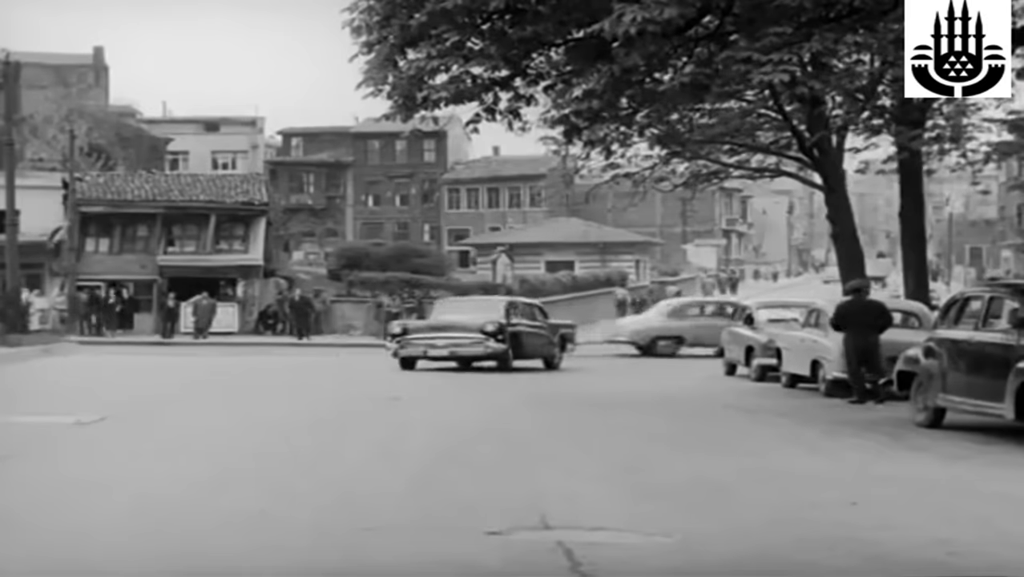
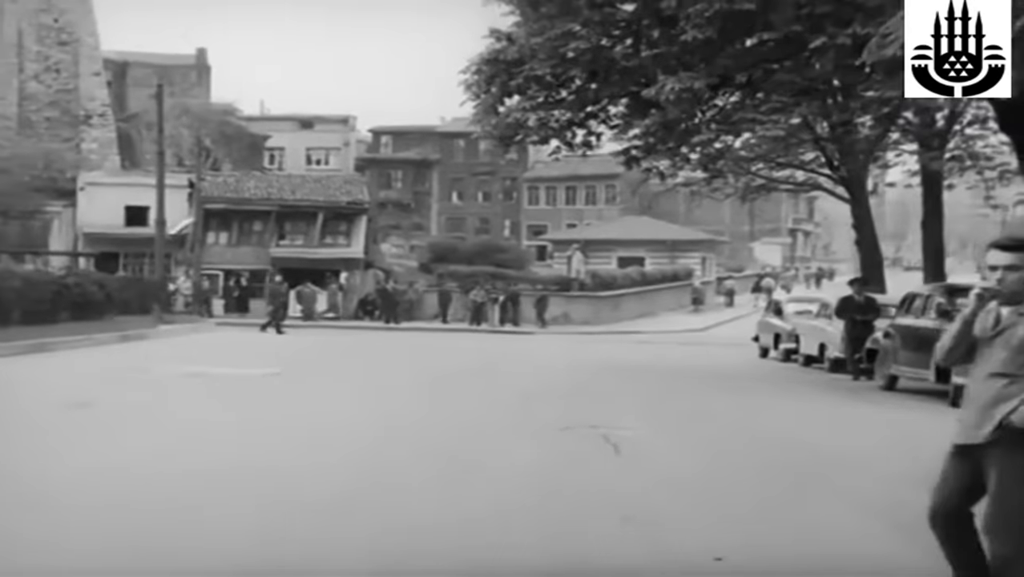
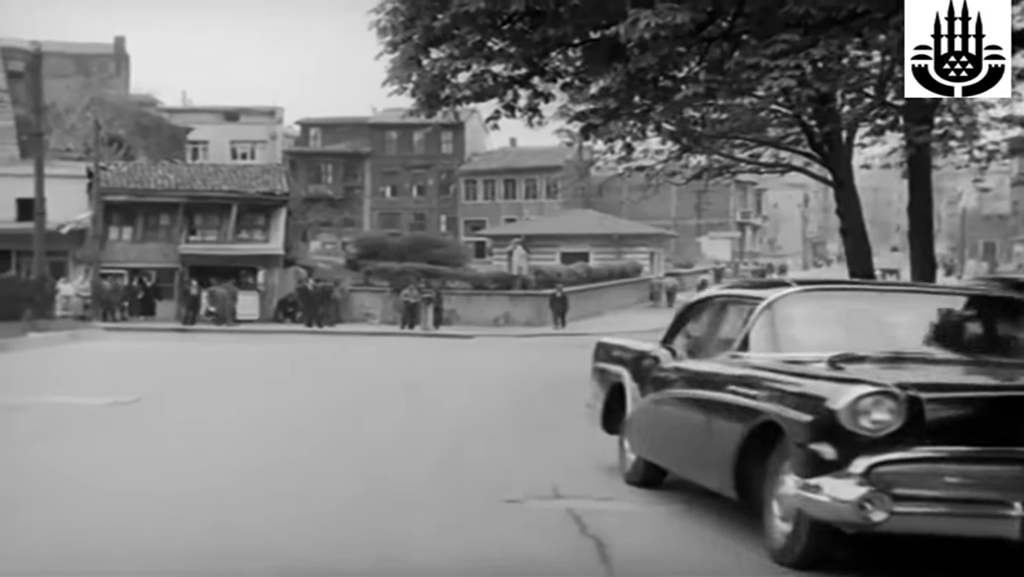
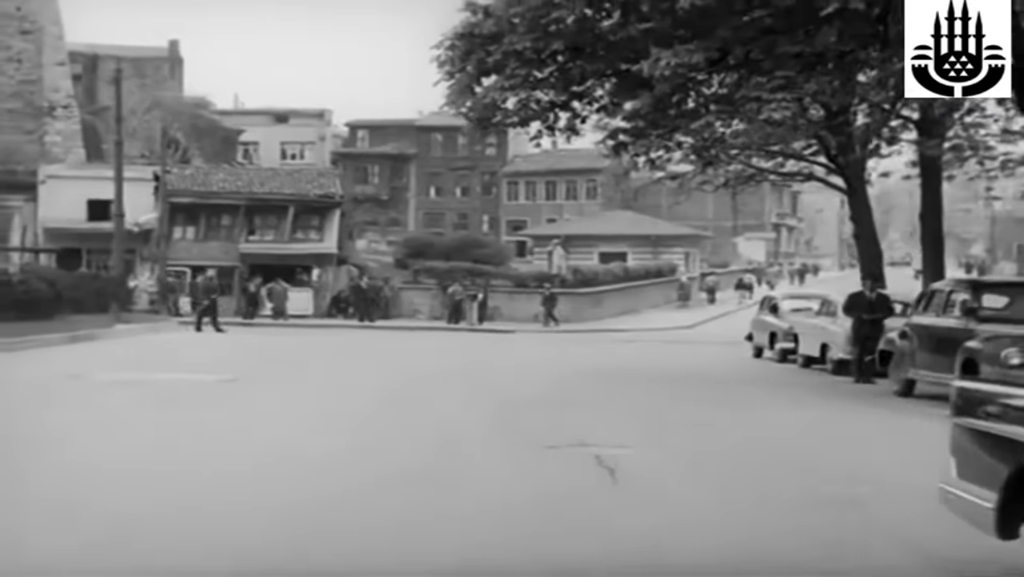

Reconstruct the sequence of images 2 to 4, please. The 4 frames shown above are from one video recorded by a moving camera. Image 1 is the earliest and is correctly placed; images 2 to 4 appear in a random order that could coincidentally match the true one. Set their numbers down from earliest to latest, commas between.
3, 4, 2
